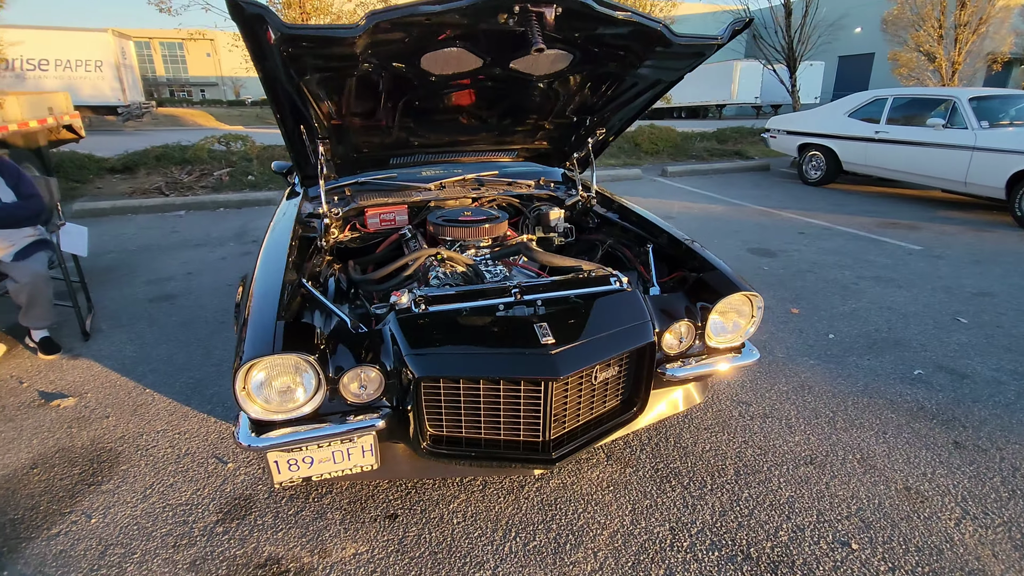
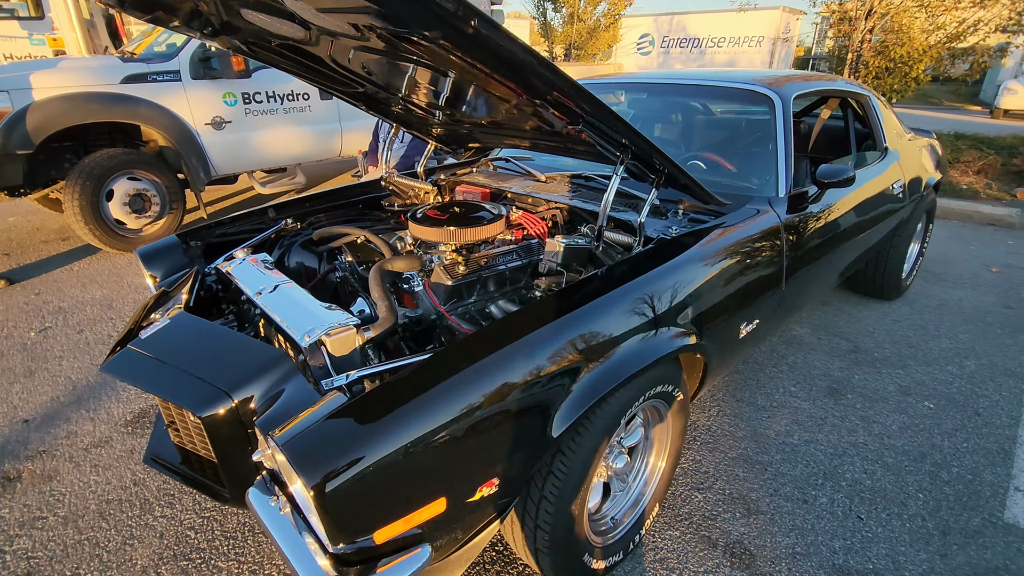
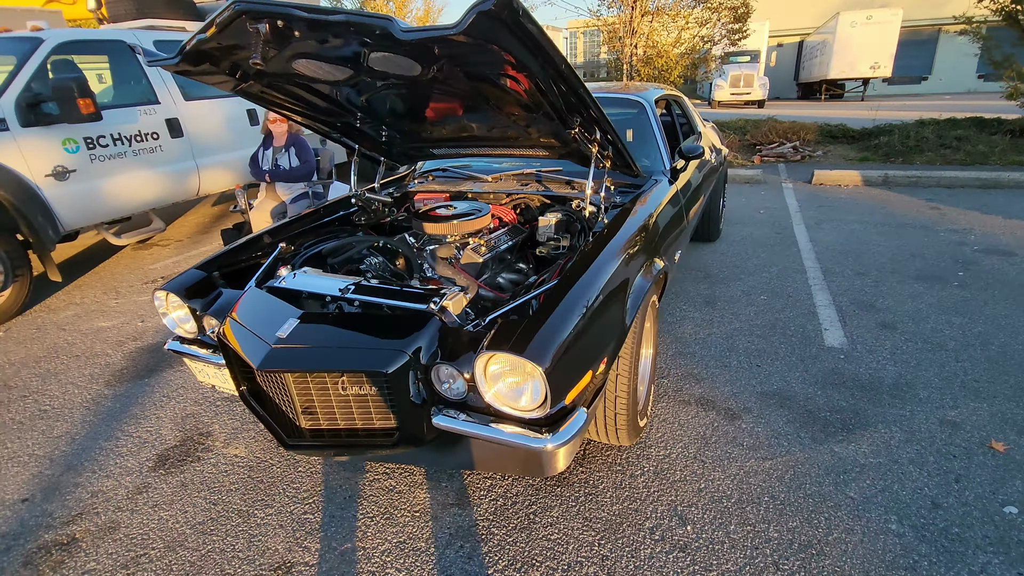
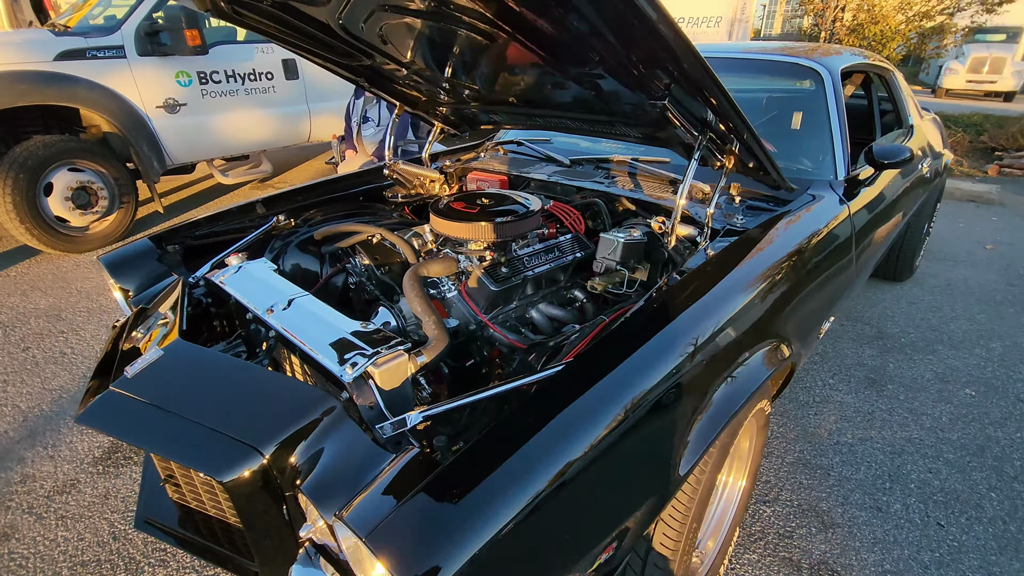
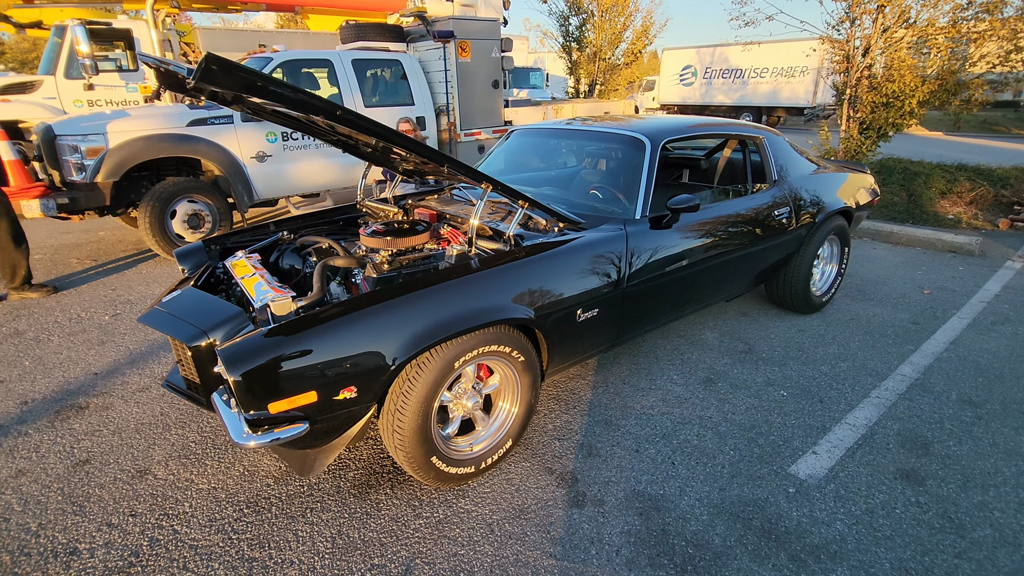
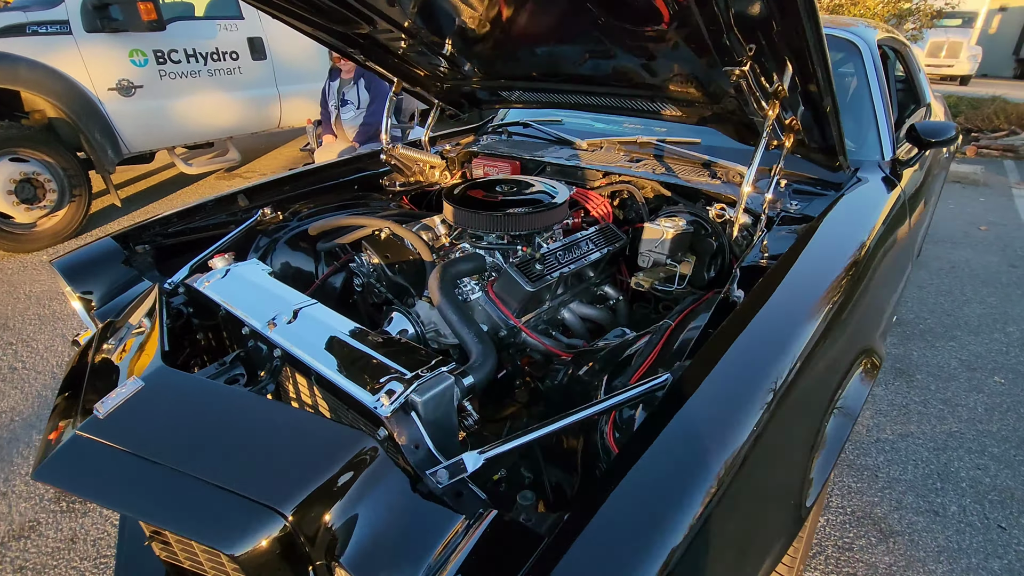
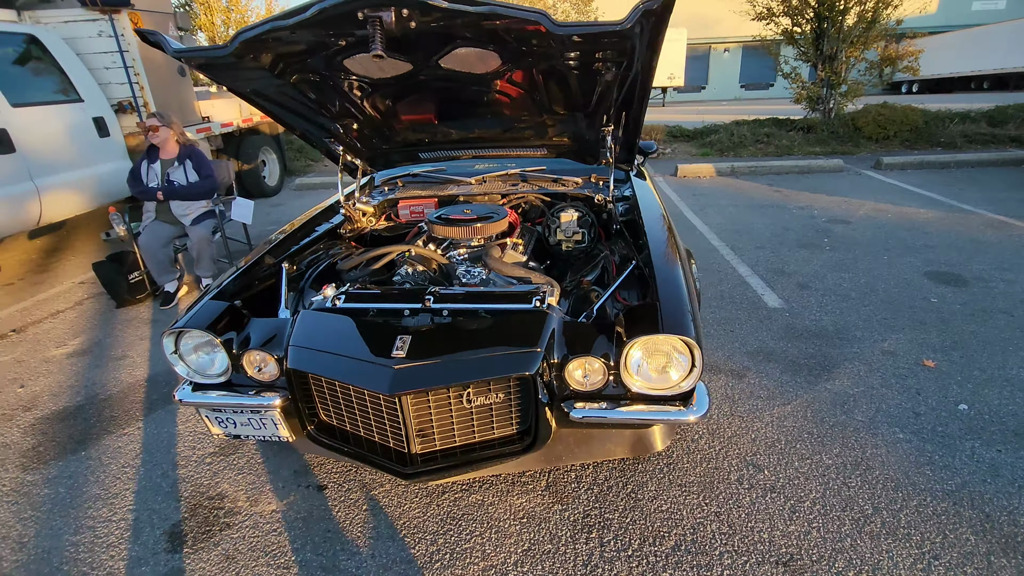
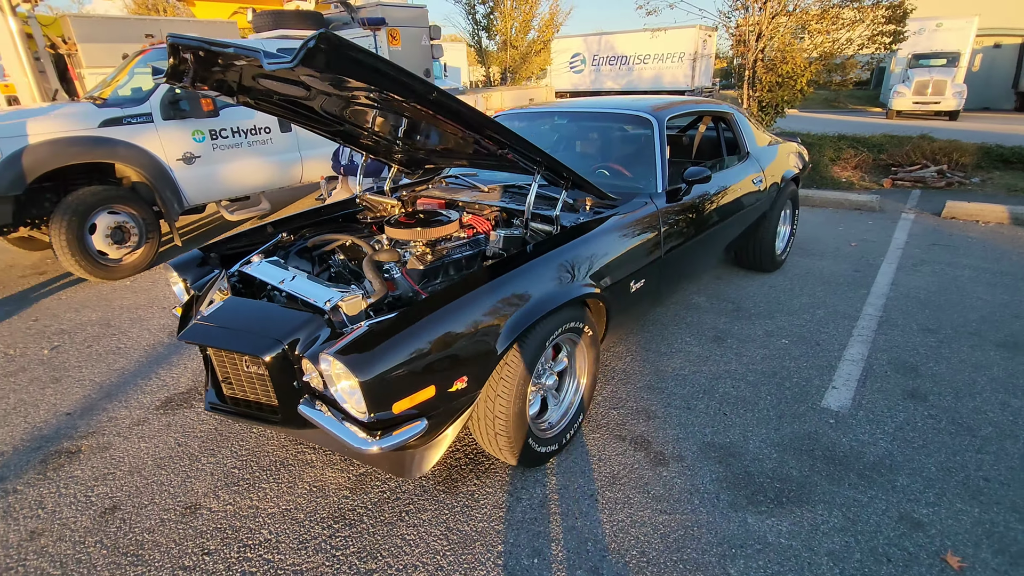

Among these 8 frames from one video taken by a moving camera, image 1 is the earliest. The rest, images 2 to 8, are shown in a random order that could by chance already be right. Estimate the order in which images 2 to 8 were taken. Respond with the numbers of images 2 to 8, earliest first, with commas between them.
7, 3, 8, 5, 2, 4, 6
